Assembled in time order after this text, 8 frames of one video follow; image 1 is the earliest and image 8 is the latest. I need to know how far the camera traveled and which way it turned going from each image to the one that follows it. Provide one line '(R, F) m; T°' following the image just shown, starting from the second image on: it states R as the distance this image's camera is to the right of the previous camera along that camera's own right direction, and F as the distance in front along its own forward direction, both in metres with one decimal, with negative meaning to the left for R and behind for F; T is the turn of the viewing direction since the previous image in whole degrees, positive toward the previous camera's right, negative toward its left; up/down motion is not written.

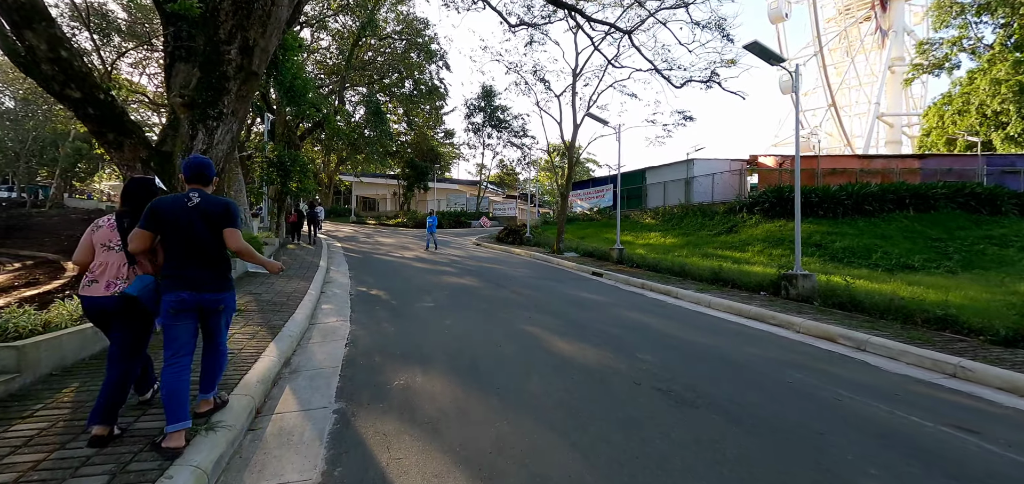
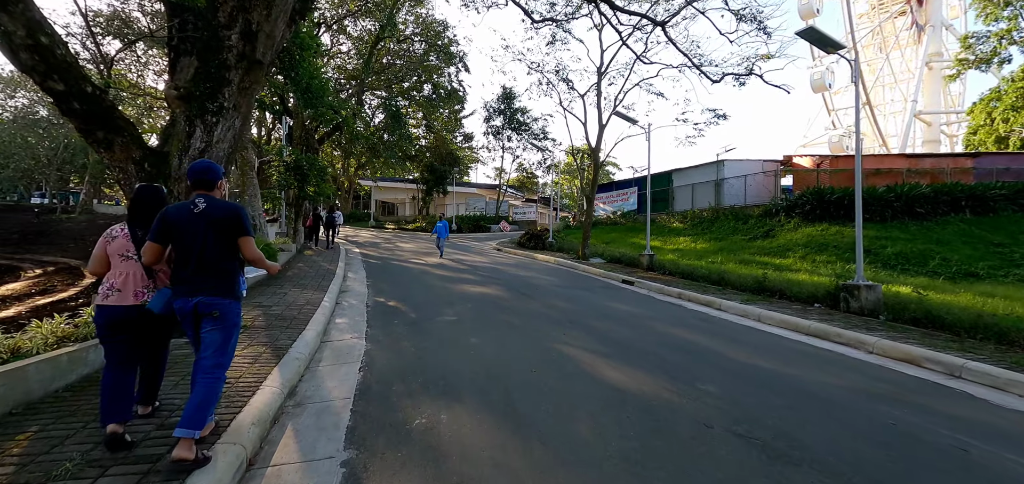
(-0.2, +0.7) m; -2°
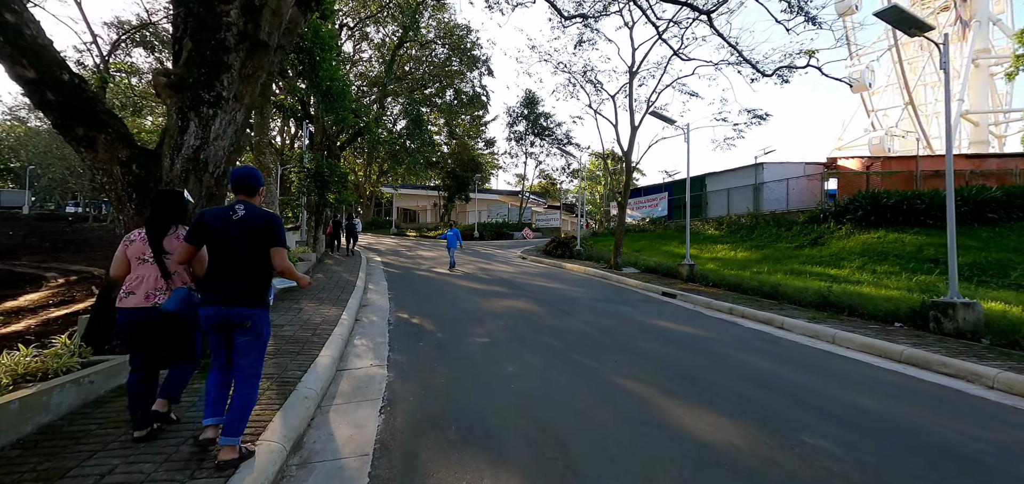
(-0.3, +0.8) m; -3°
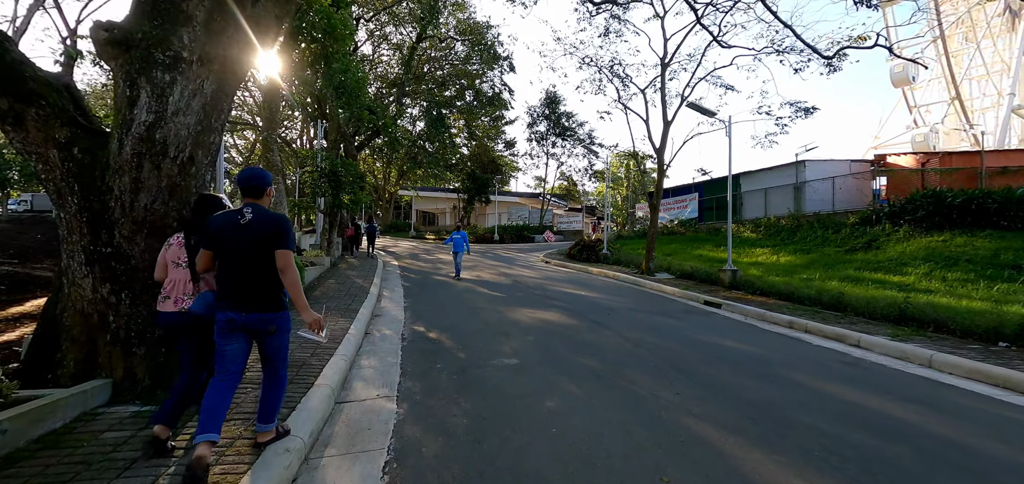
(-0.2, +1.0) m; -2°
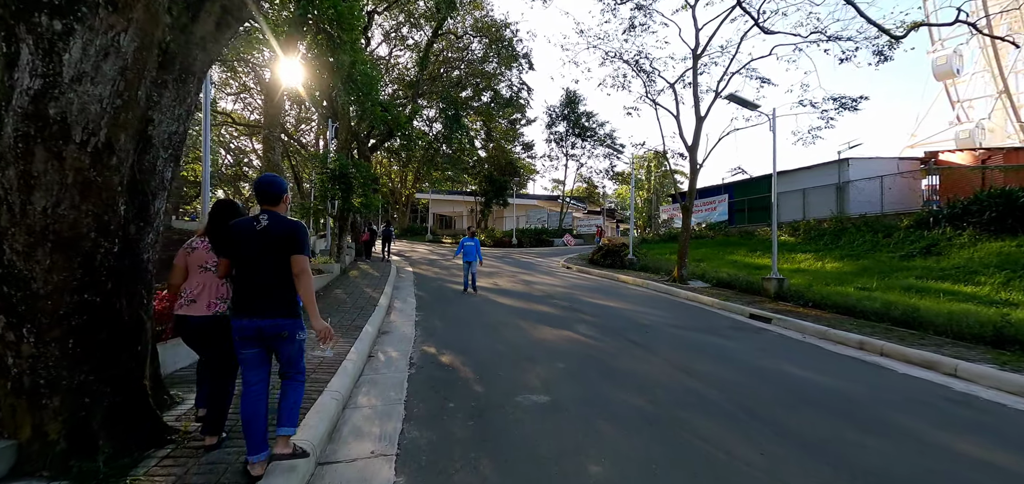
(-0.1, +1.0) m; -2°
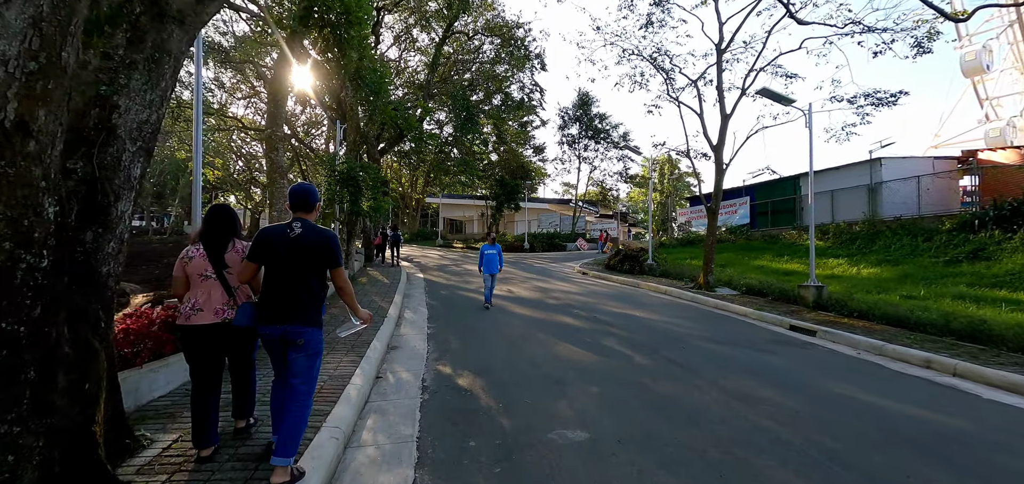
(-0.2, +0.7) m; -1°
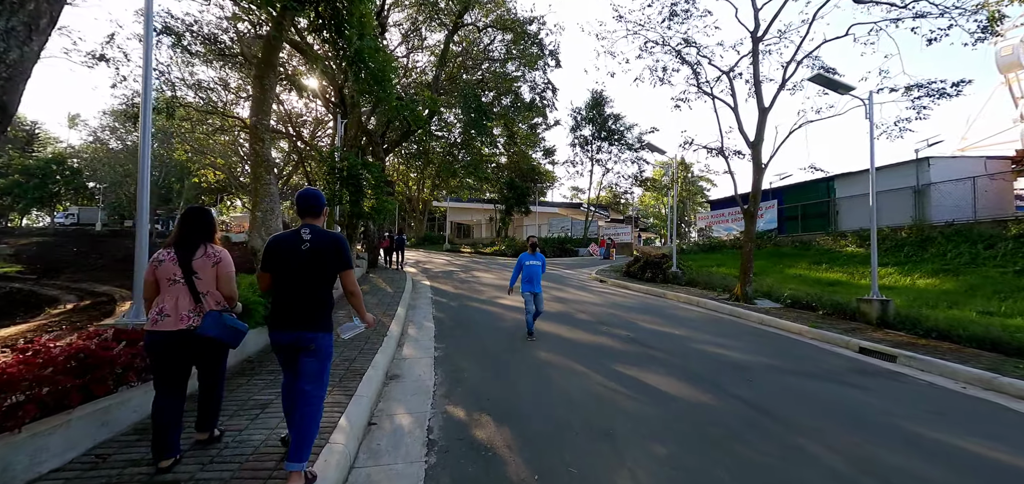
(-0.3, +1.2) m; -1°
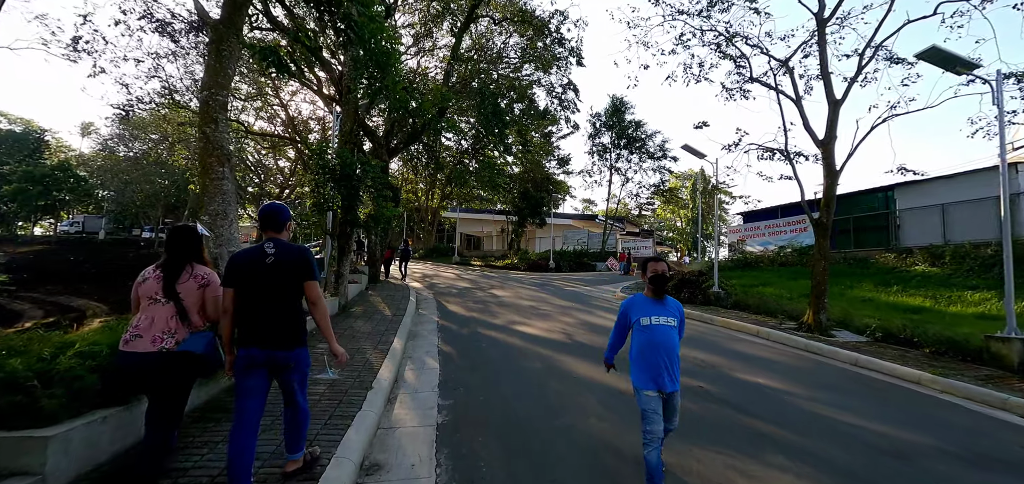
(-0.3, +1.9) m; -1°
